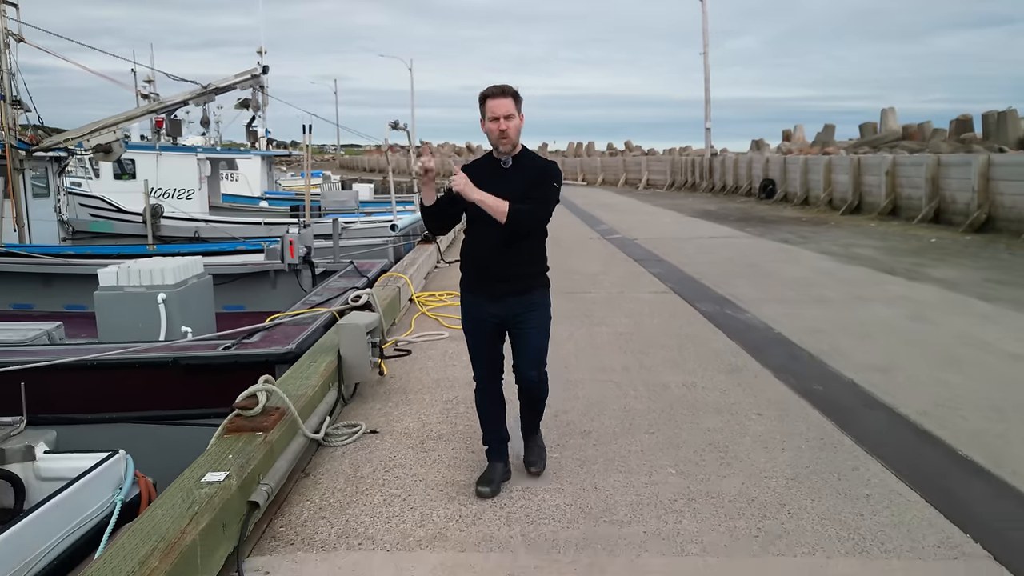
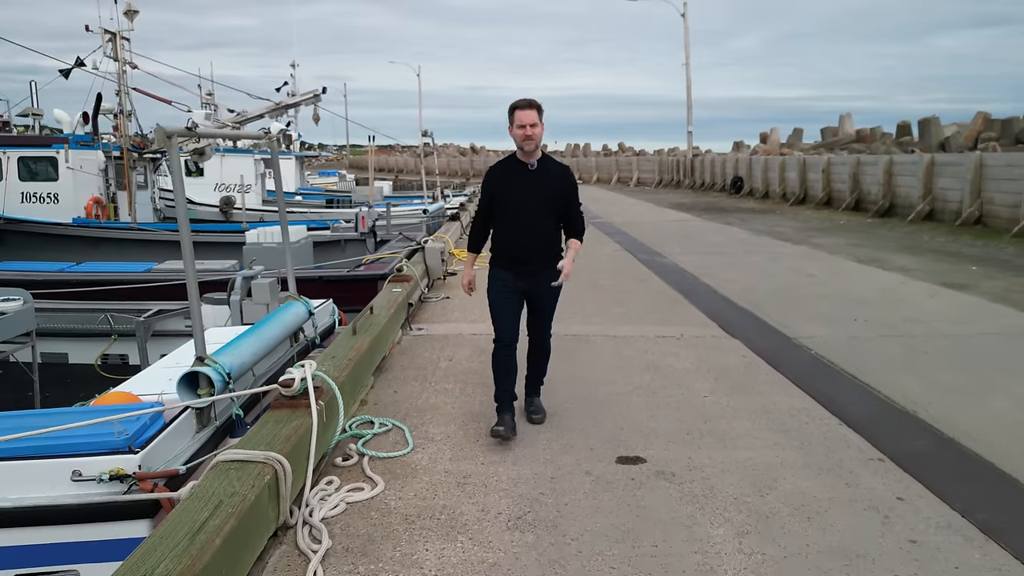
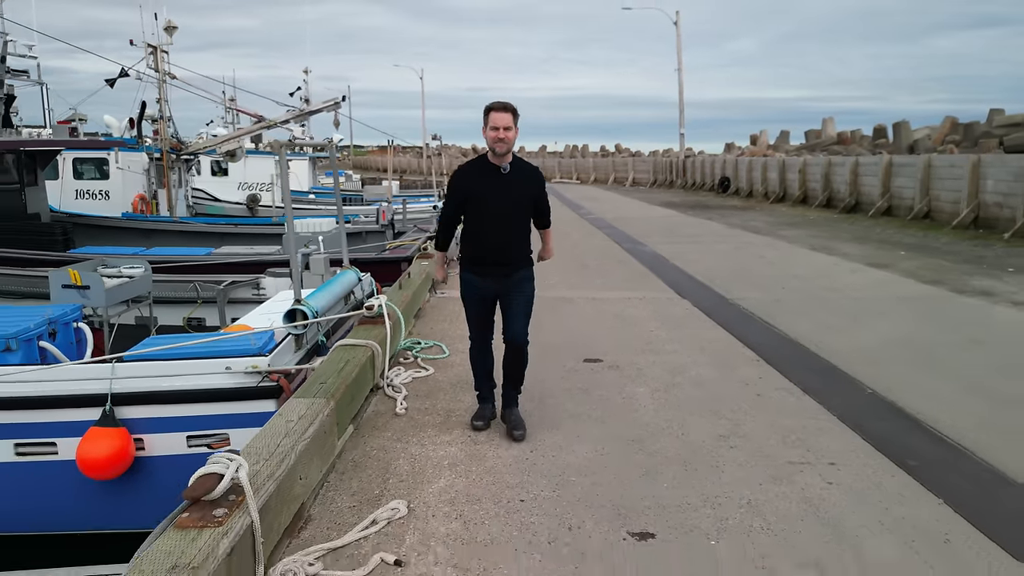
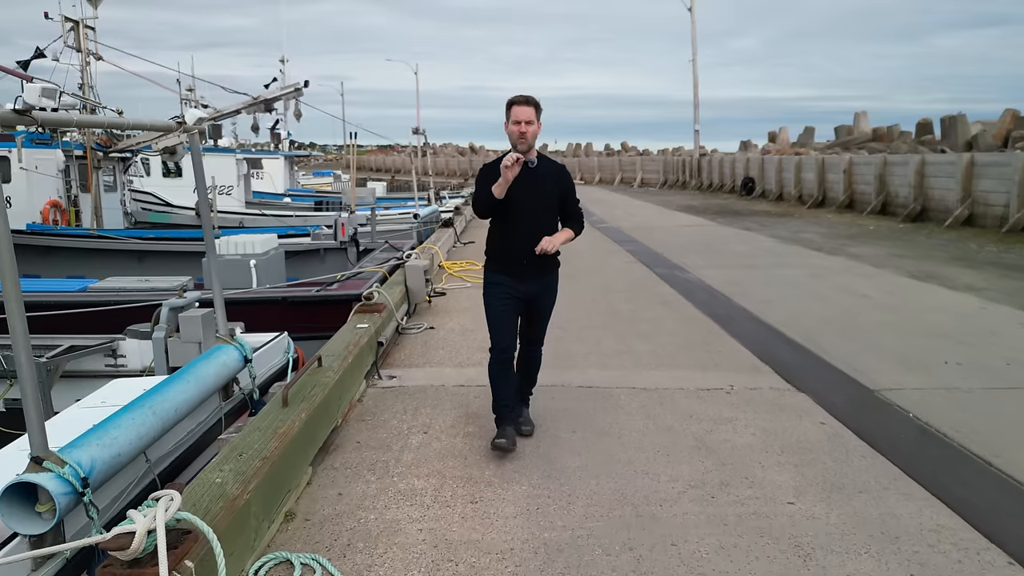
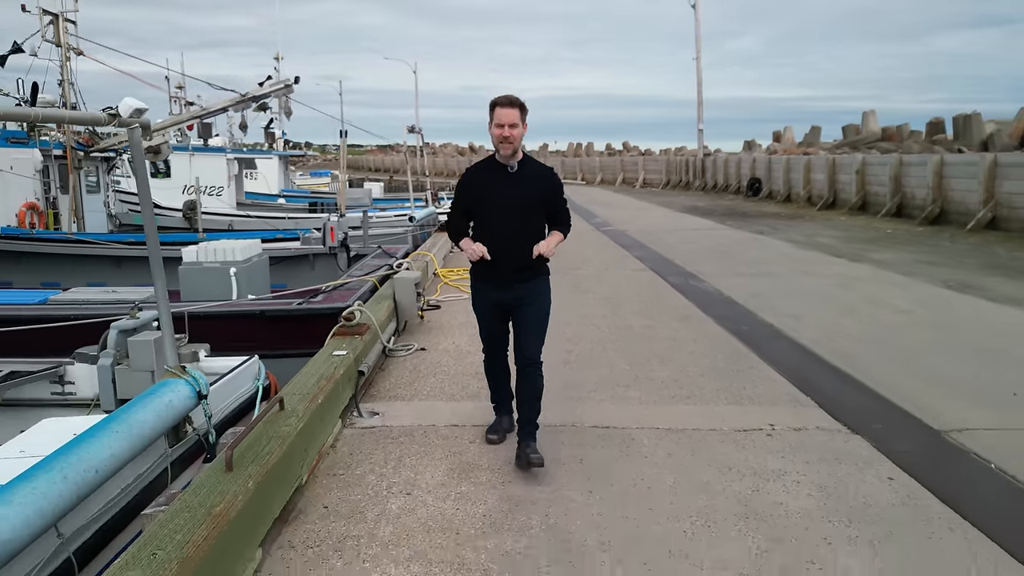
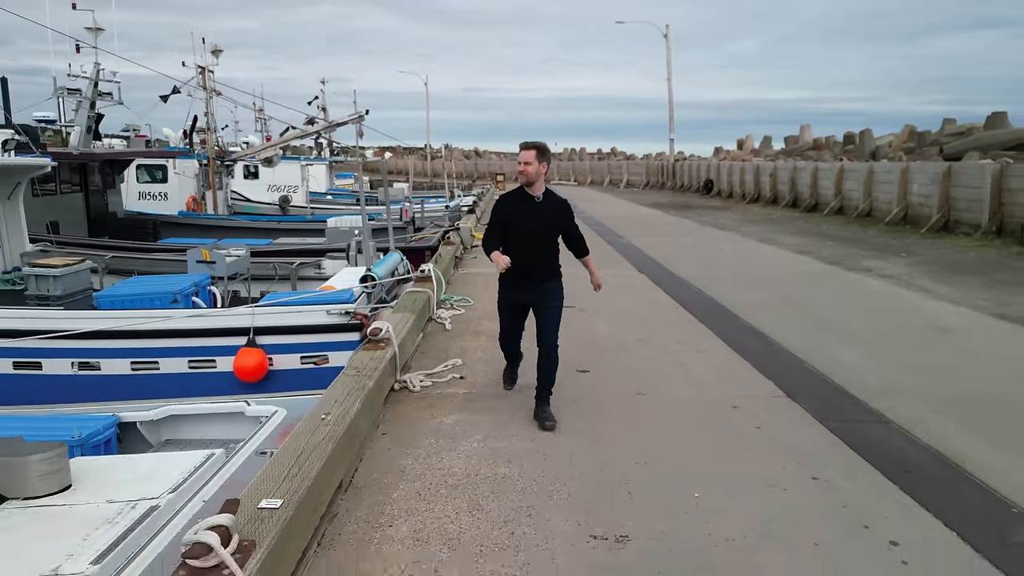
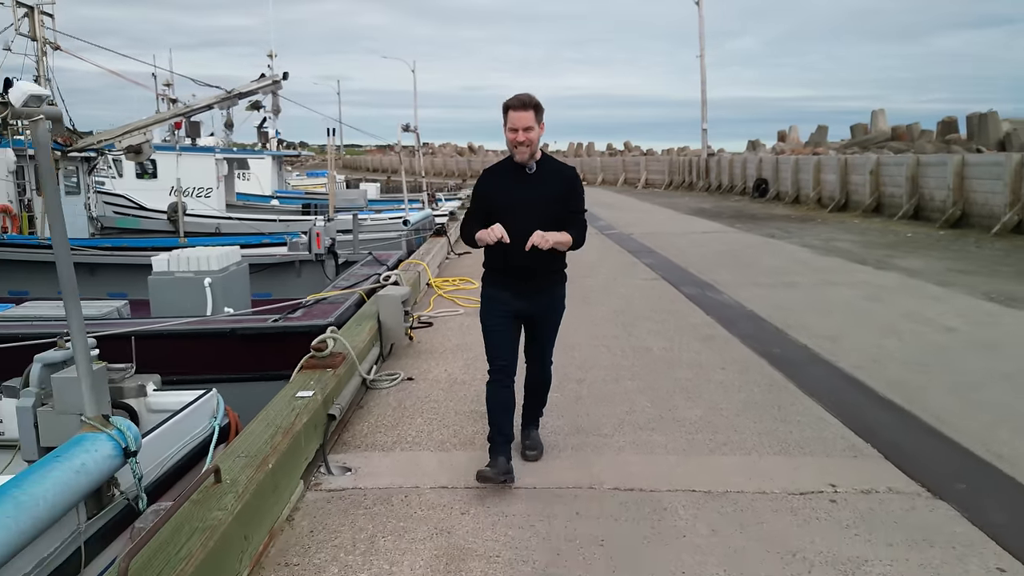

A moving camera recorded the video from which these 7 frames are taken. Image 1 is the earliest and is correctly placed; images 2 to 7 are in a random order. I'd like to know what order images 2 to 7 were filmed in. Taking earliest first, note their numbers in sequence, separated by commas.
7, 5, 4, 2, 3, 6
